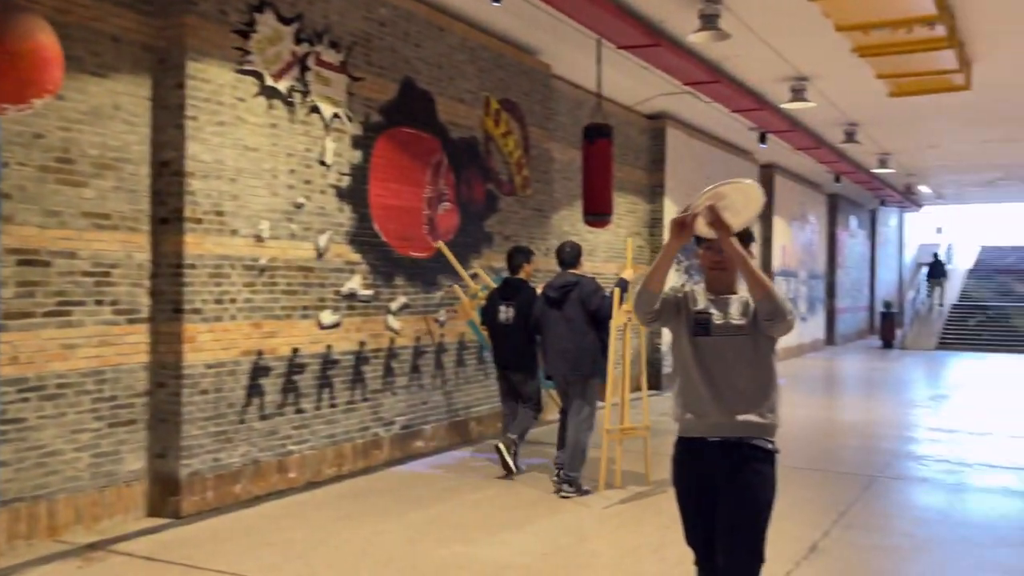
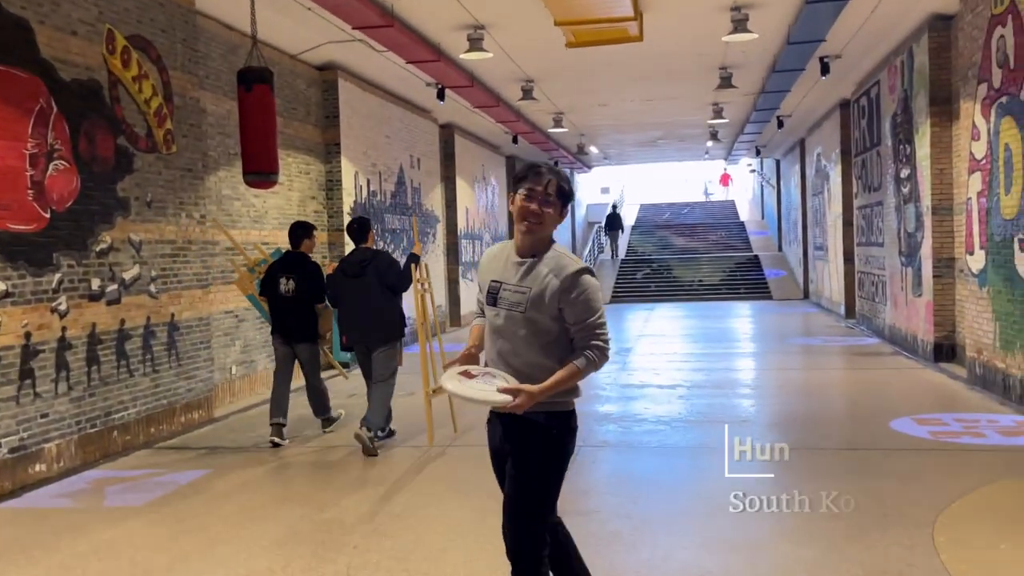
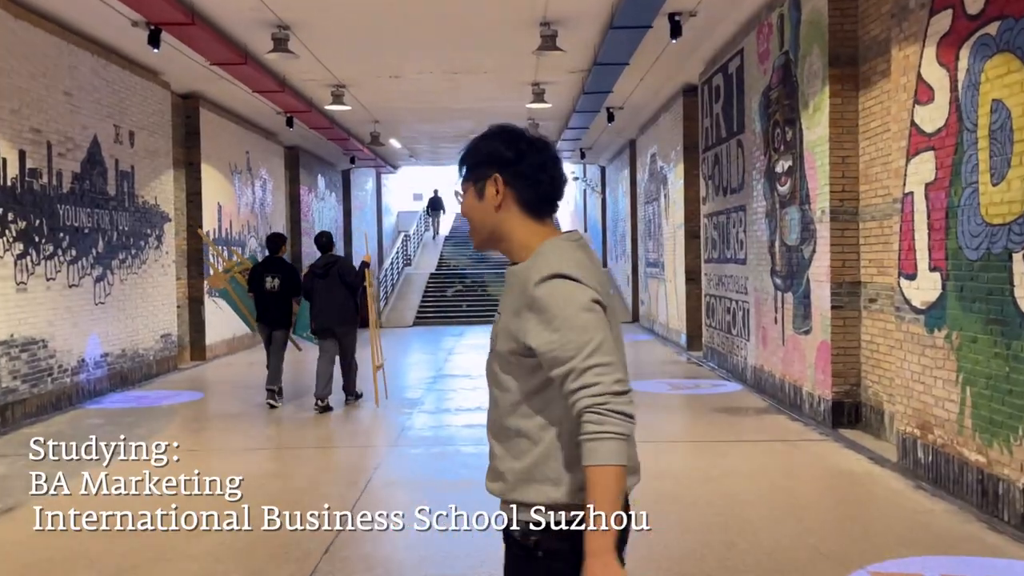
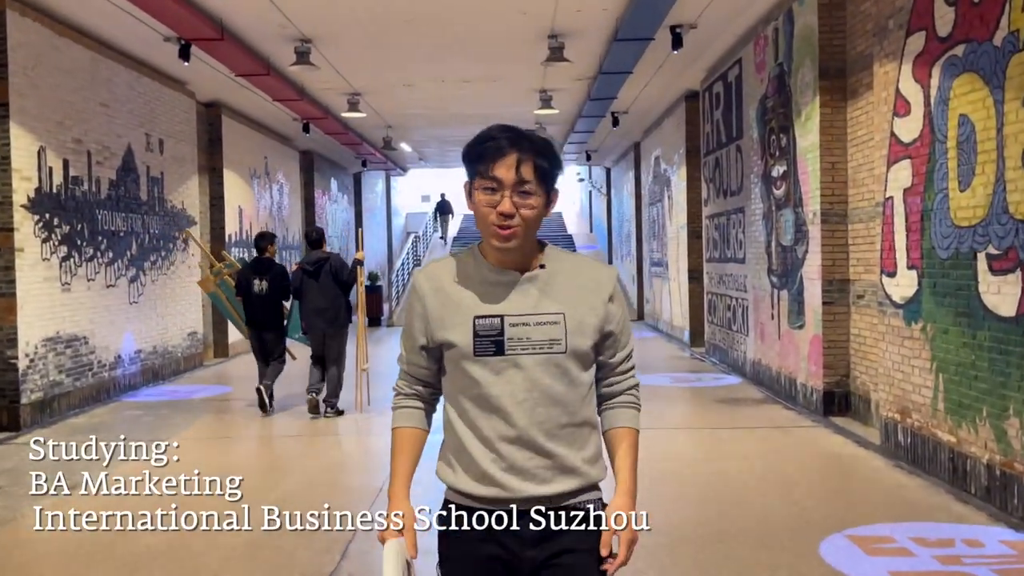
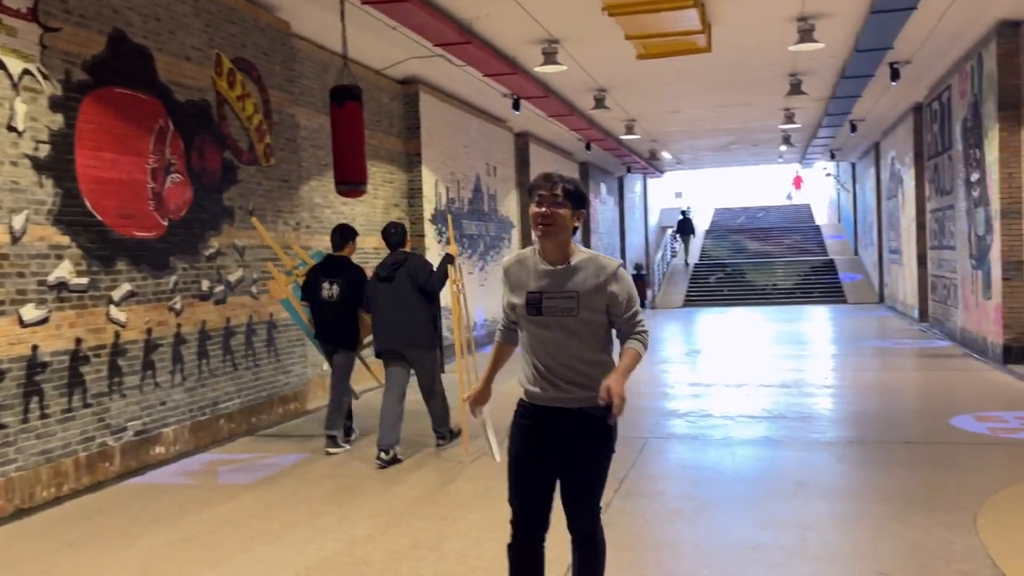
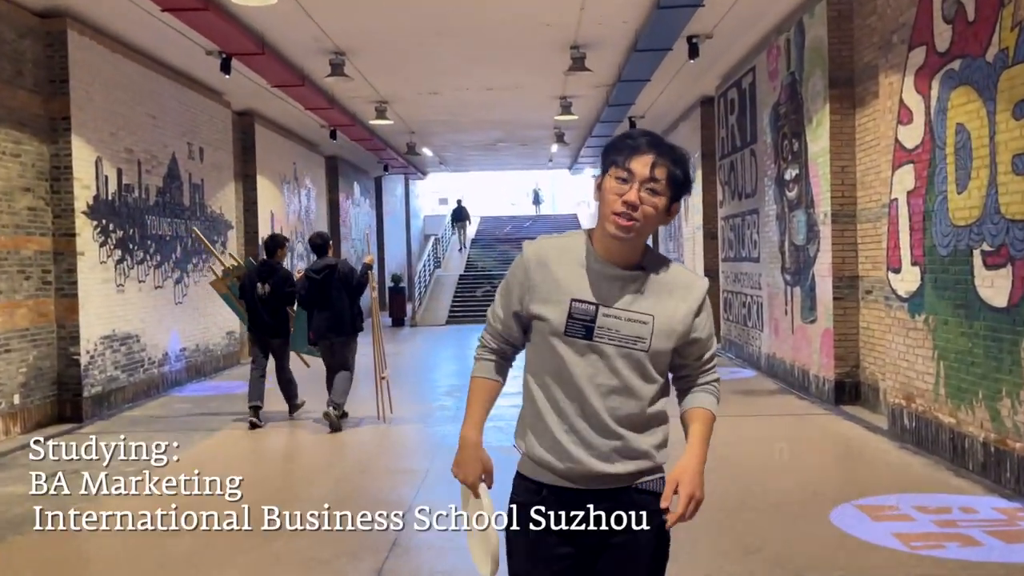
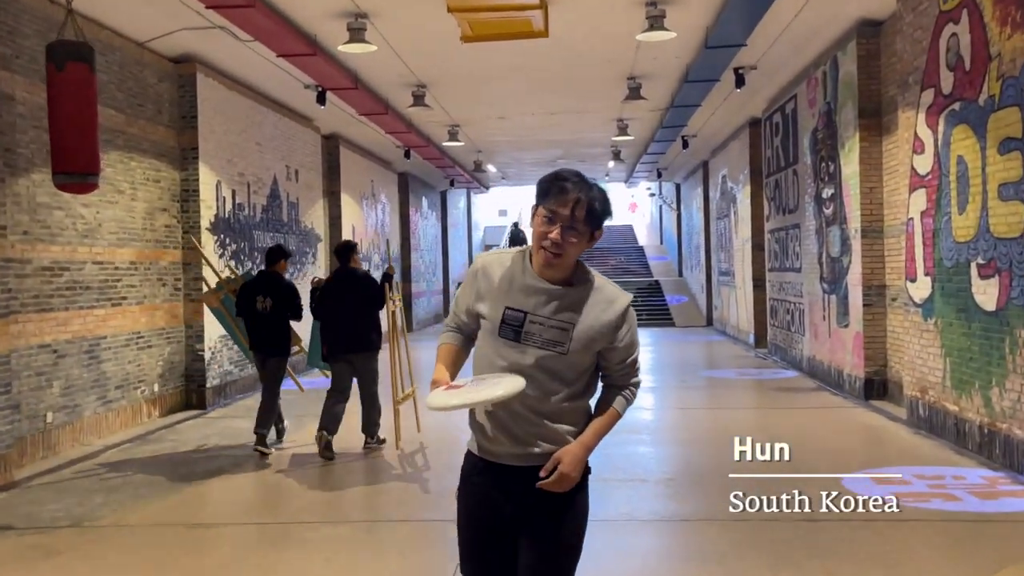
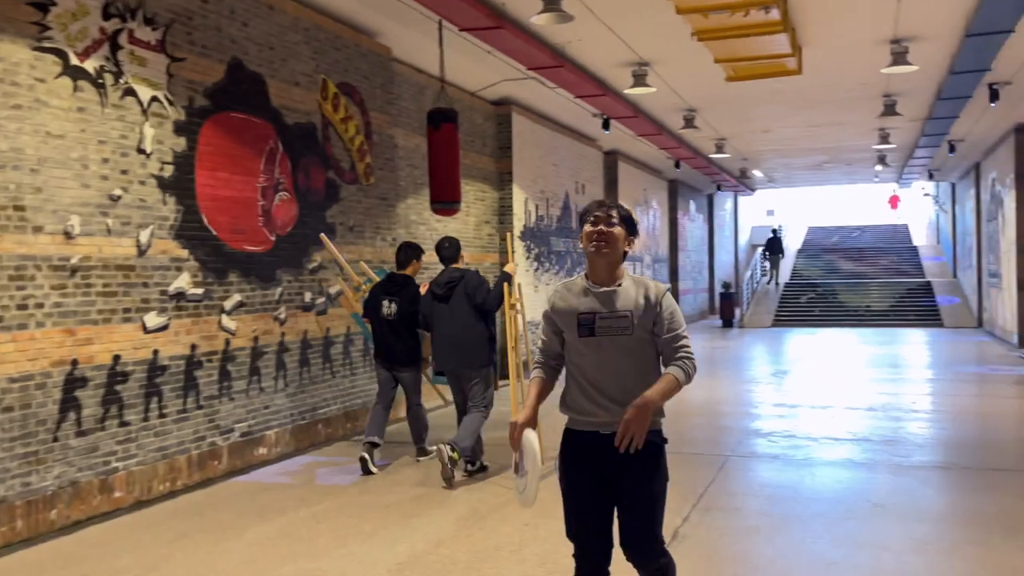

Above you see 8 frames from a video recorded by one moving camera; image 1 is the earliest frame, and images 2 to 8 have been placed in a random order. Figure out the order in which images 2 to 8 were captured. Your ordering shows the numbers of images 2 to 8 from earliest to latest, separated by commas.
8, 5, 2, 7, 6, 4, 3
